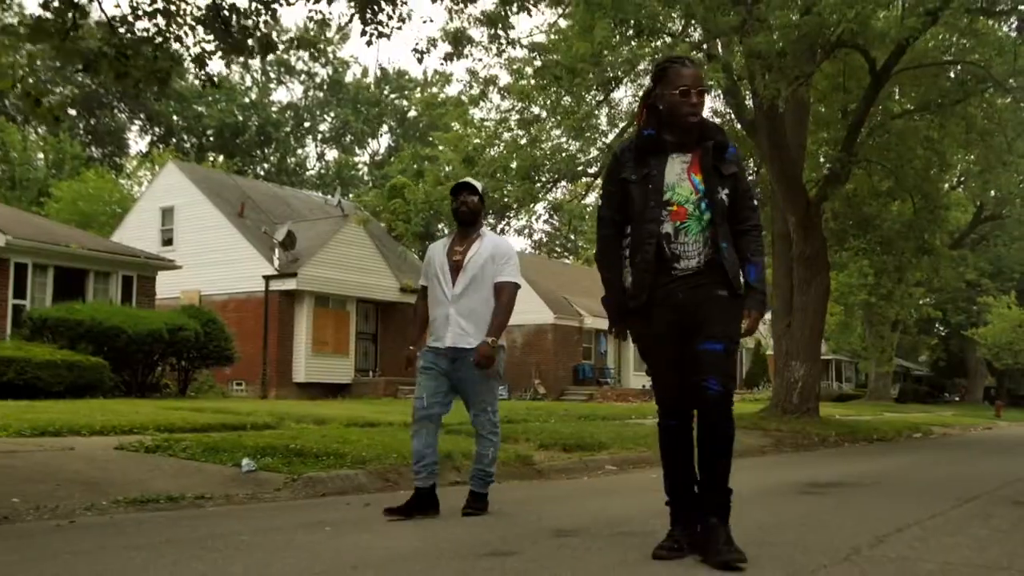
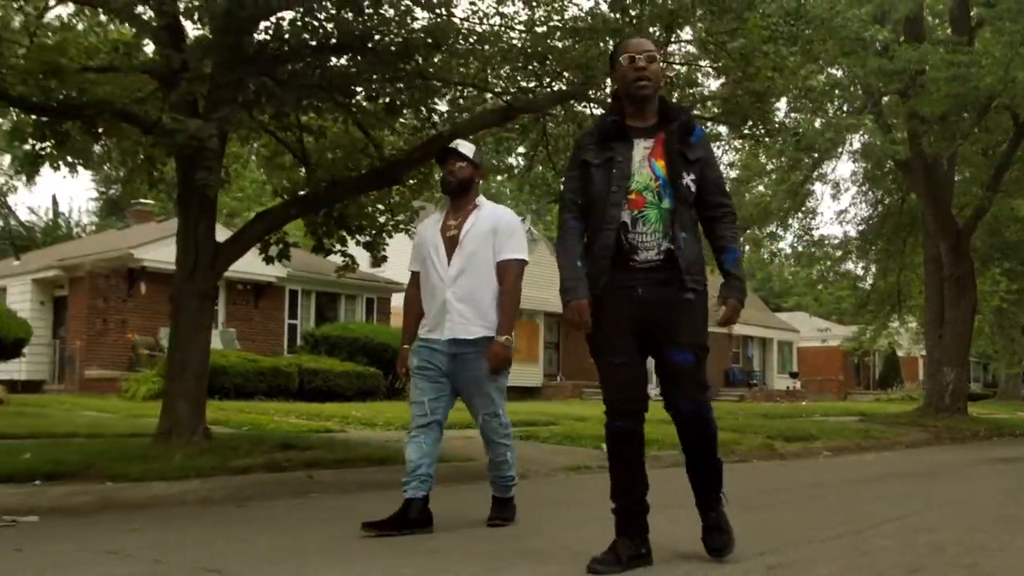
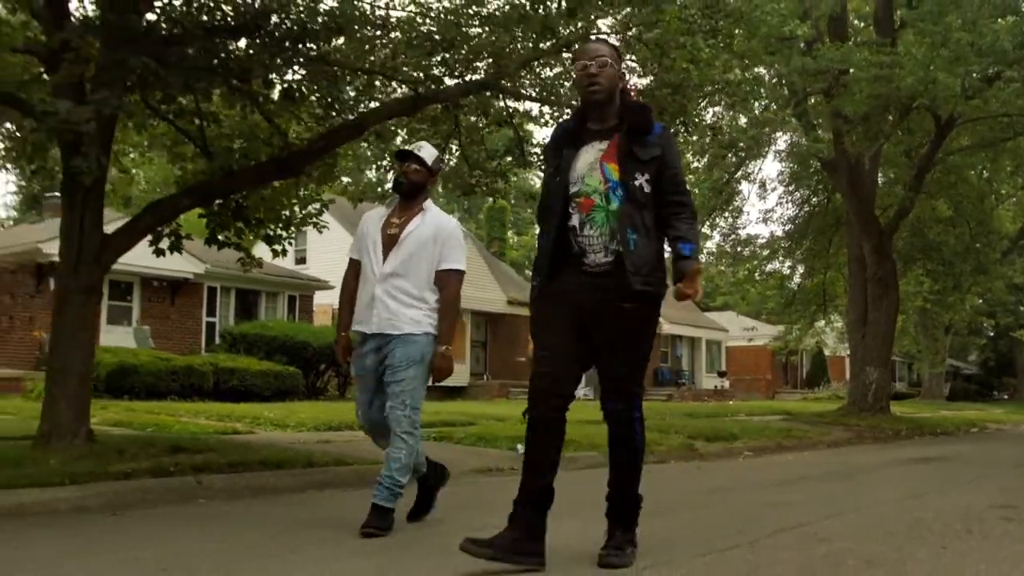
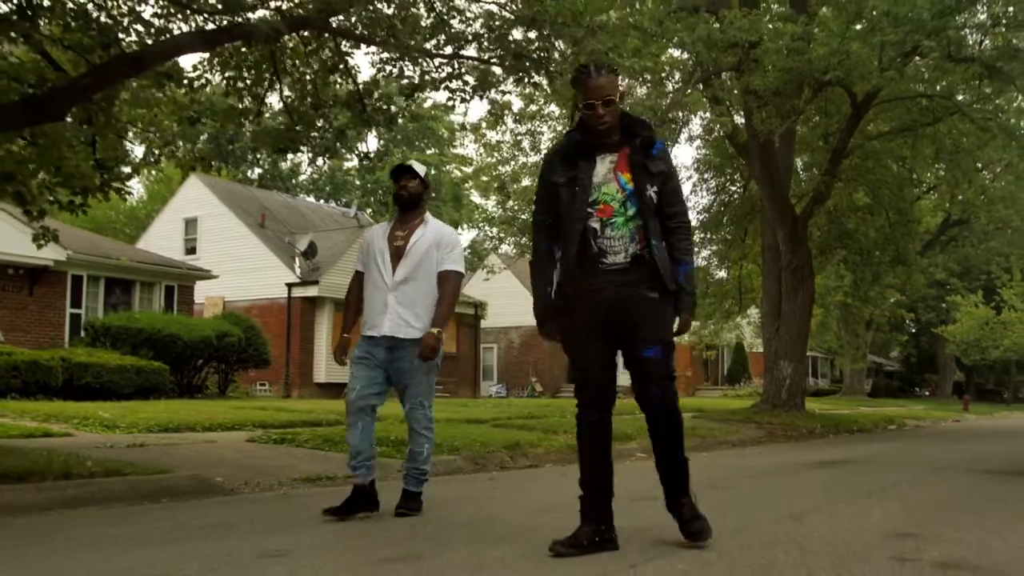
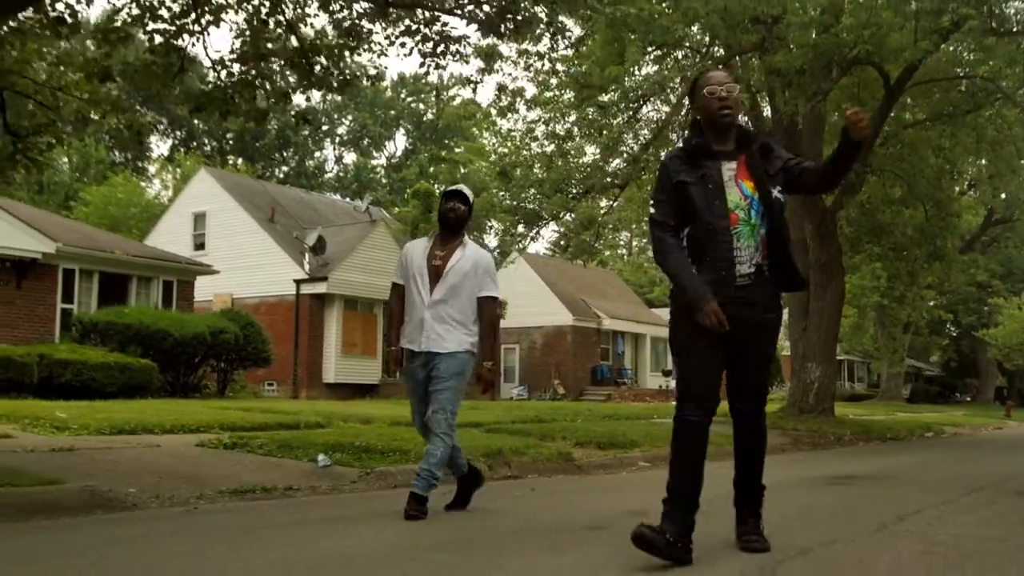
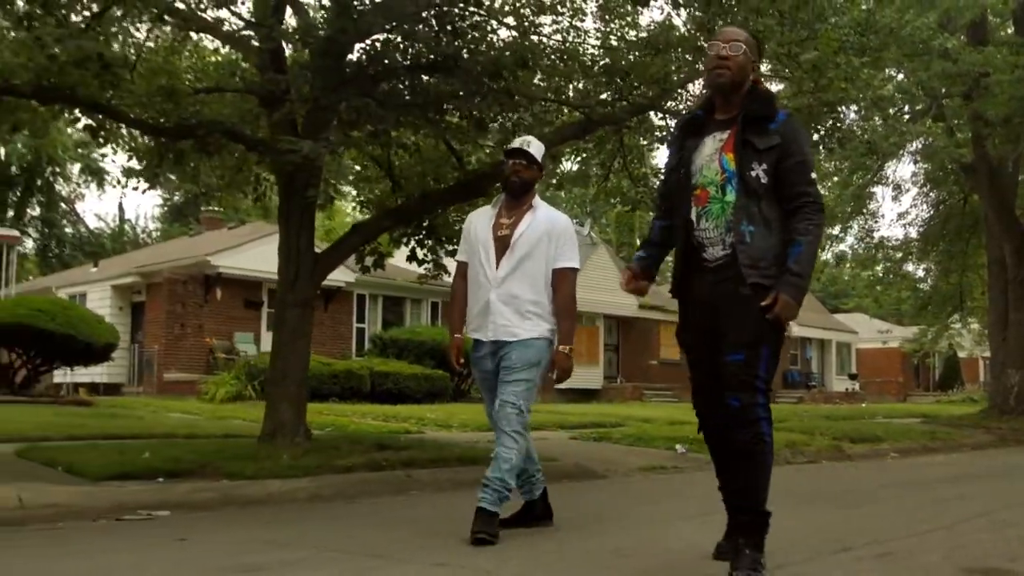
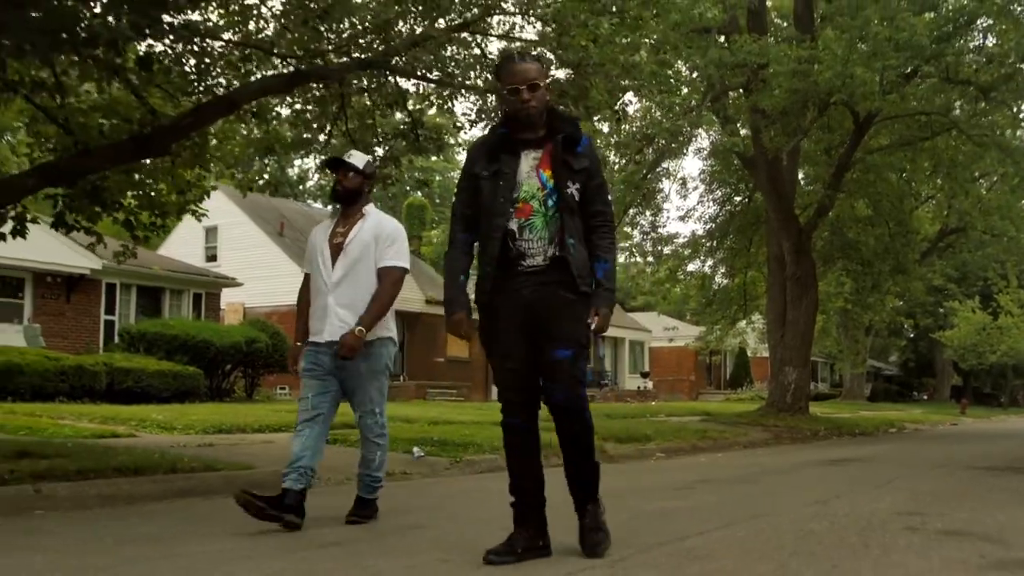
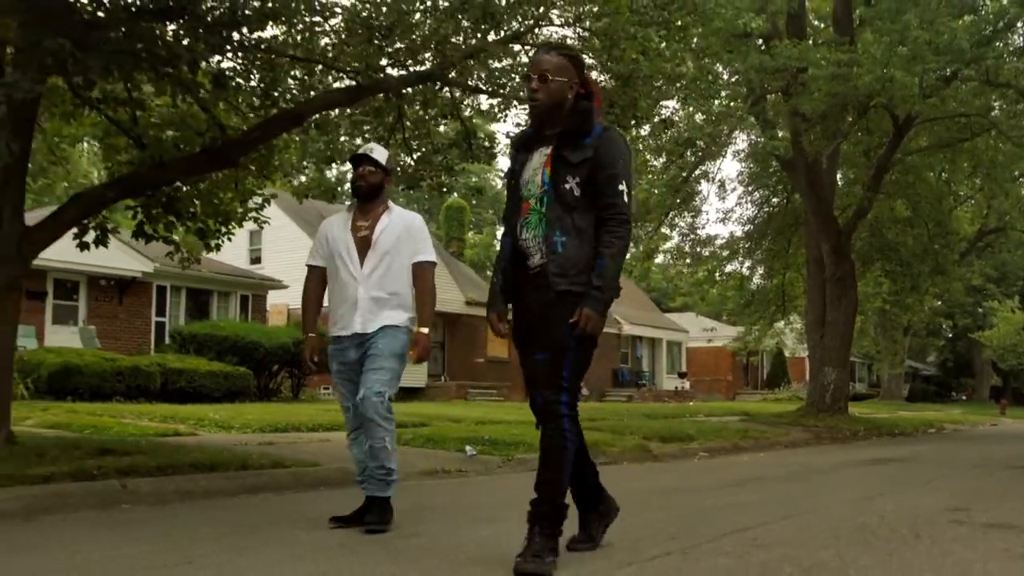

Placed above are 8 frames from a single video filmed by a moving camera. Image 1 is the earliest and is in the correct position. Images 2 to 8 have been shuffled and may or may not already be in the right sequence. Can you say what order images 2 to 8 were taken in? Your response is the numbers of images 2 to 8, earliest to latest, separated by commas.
5, 4, 7, 8, 3, 2, 6
